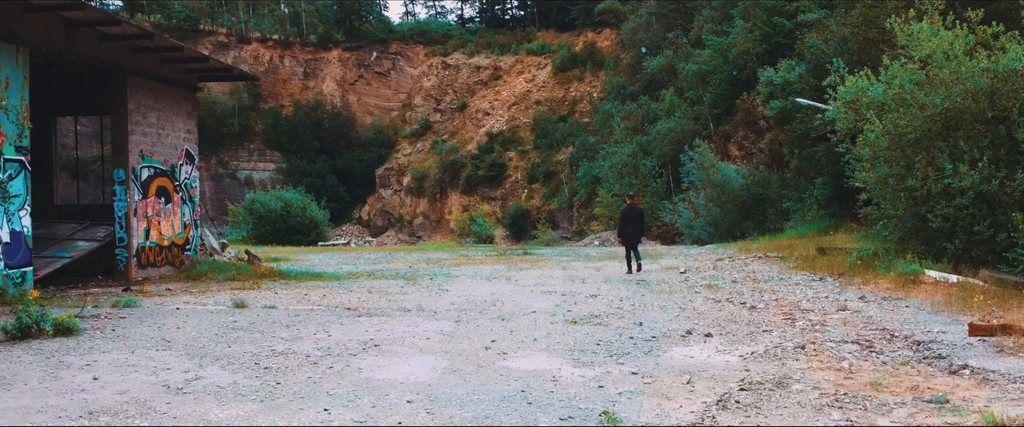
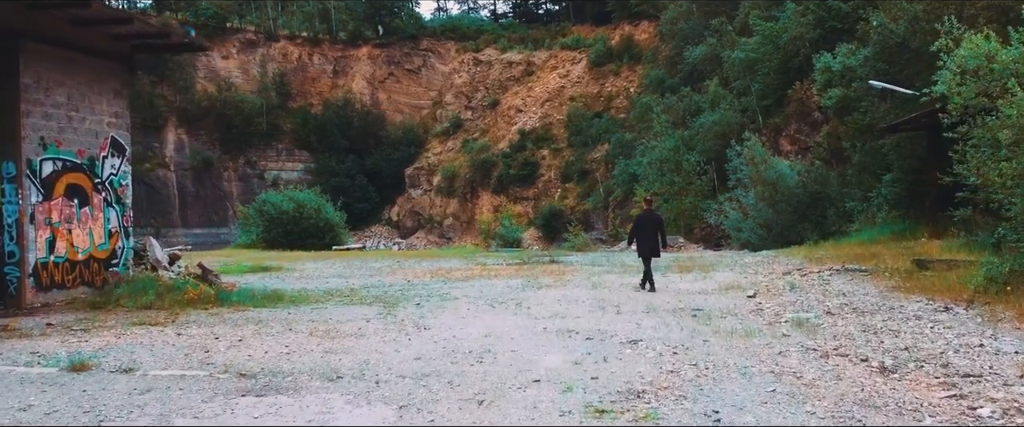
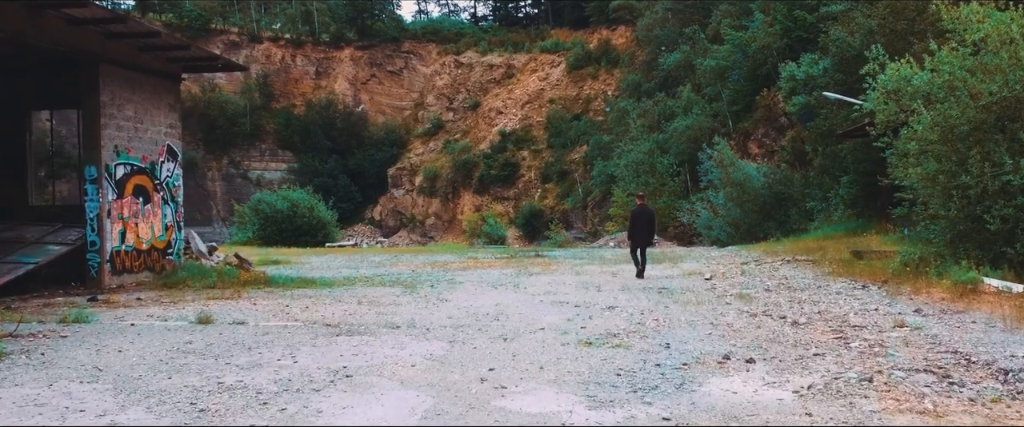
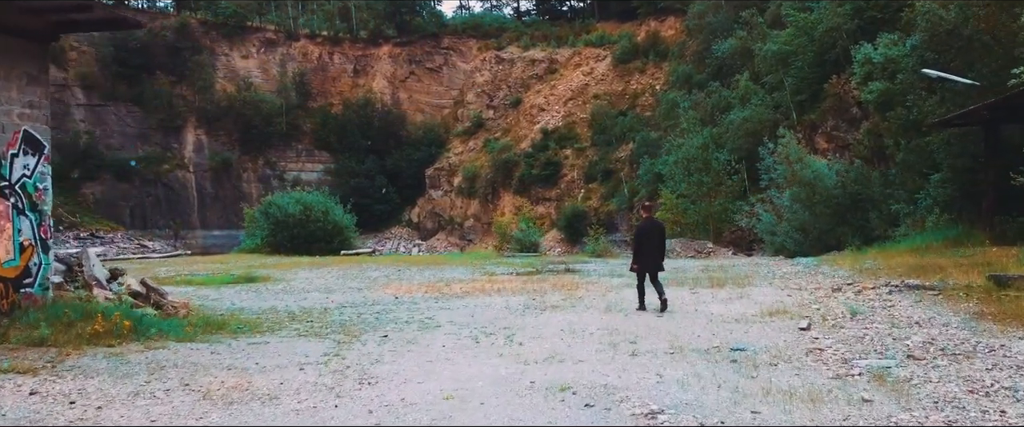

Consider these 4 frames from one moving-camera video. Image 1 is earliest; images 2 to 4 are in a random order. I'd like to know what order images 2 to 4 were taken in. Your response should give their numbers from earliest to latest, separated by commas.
3, 2, 4
